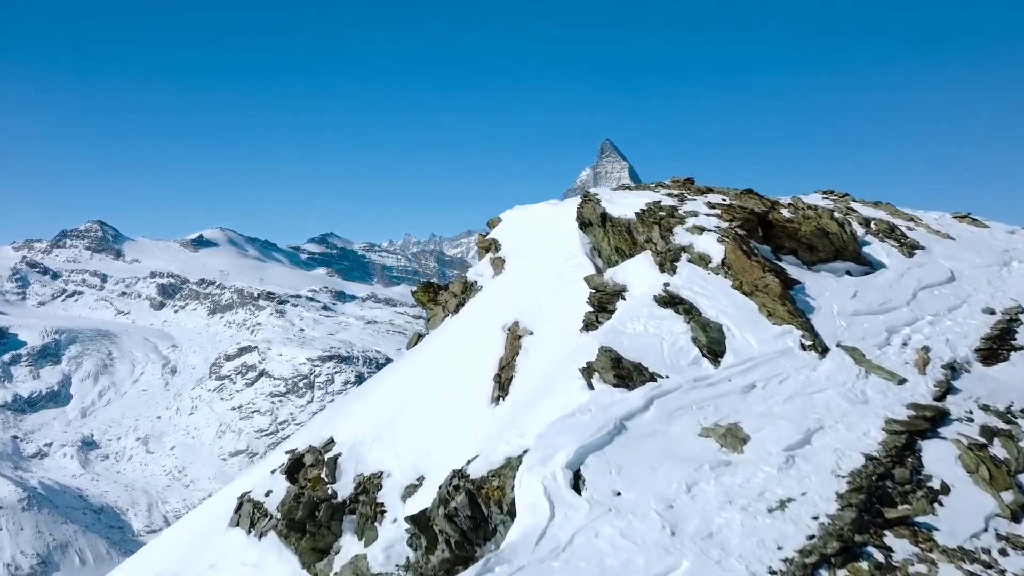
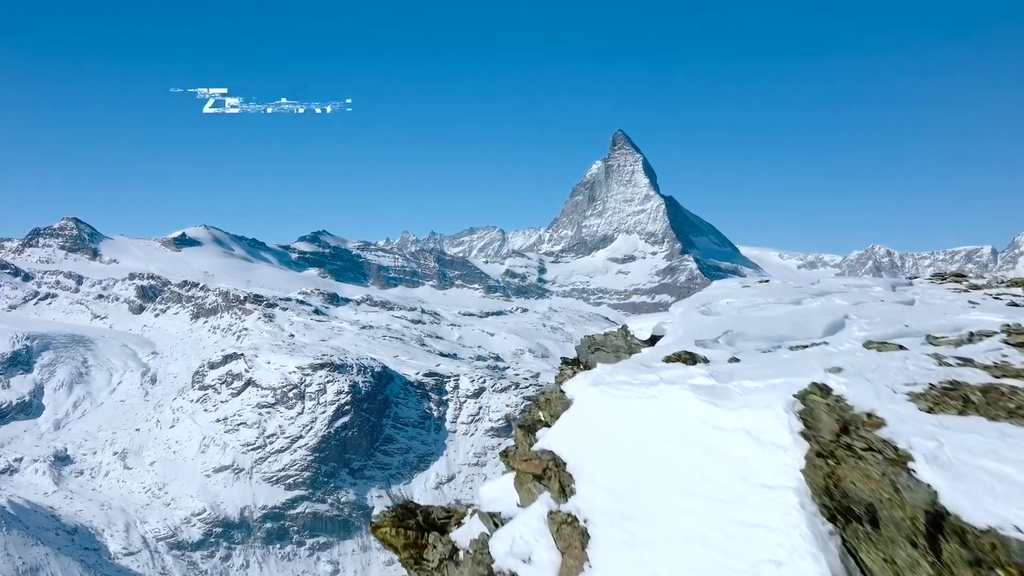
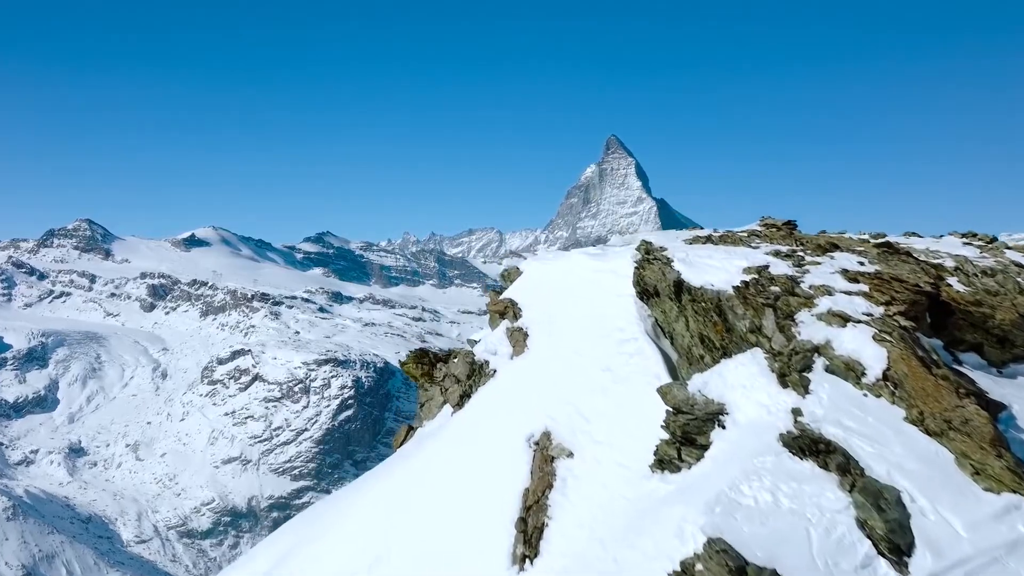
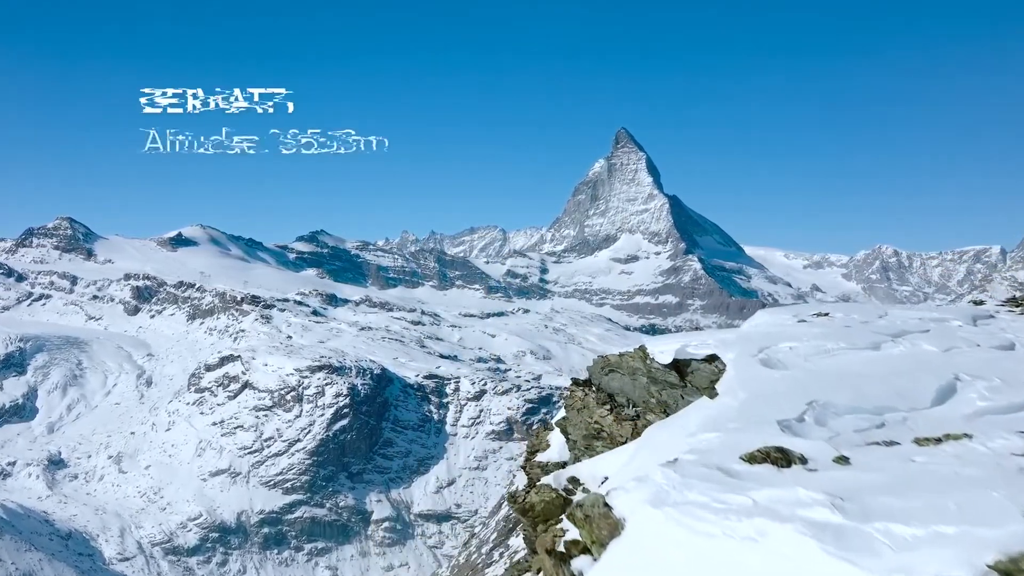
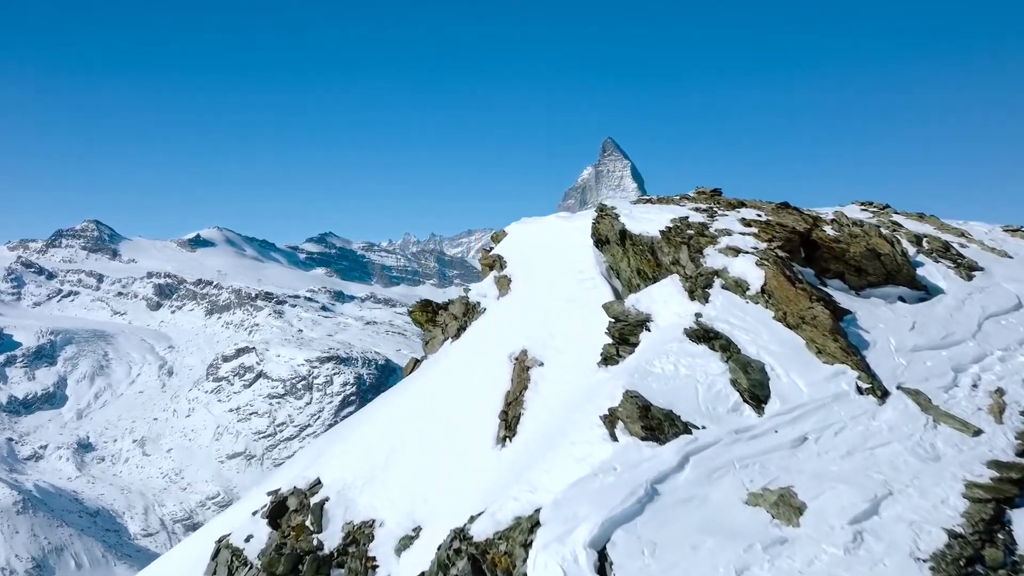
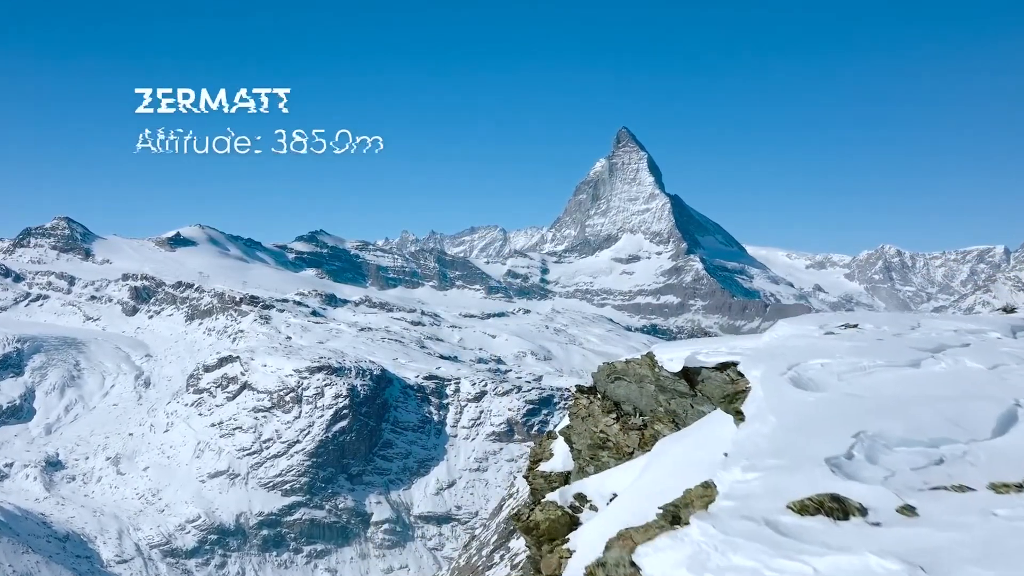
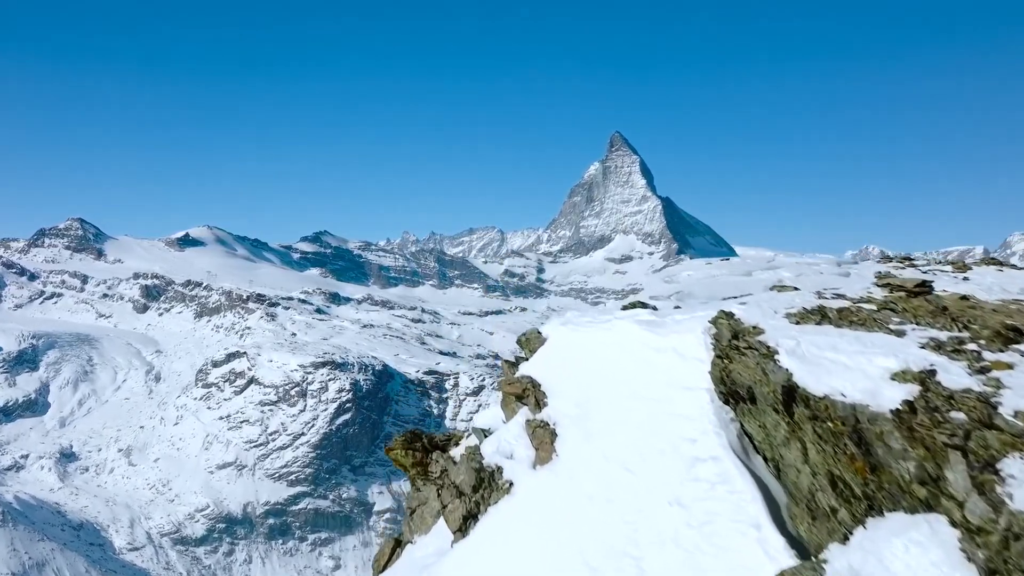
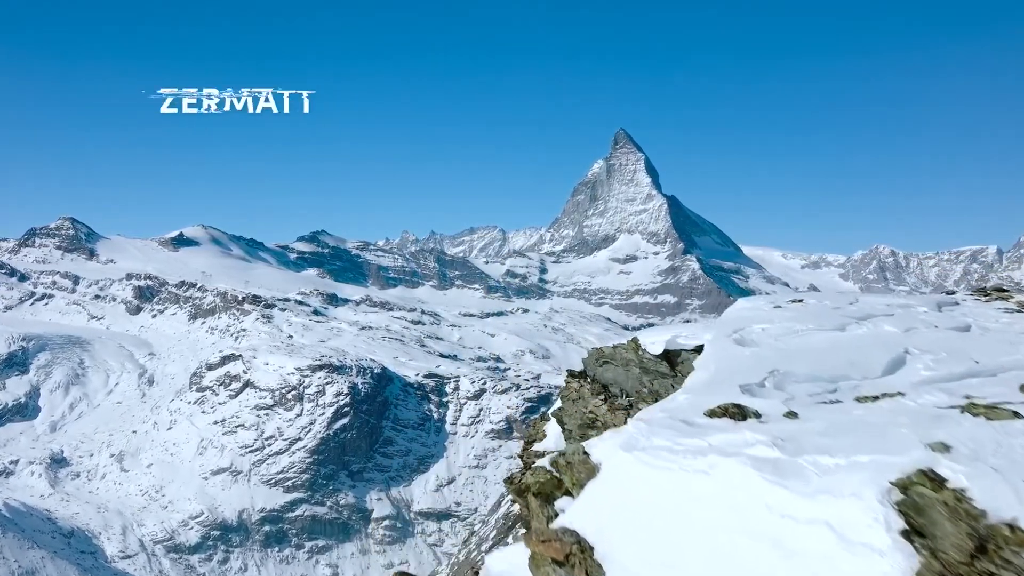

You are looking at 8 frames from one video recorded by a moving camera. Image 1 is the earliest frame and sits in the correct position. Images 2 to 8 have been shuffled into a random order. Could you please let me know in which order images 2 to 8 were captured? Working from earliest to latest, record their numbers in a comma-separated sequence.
5, 3, 7, 2, 8, 4, 6
